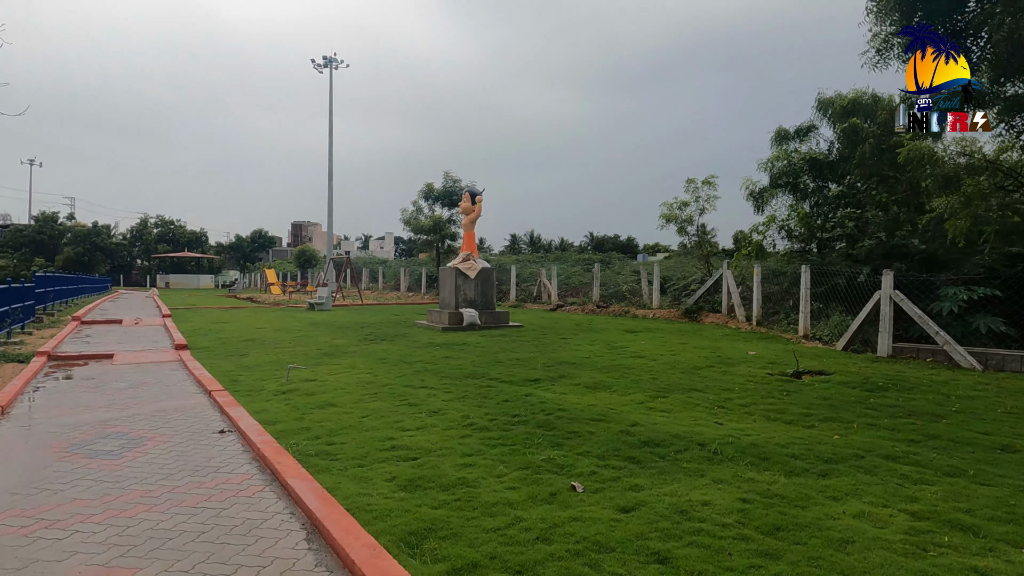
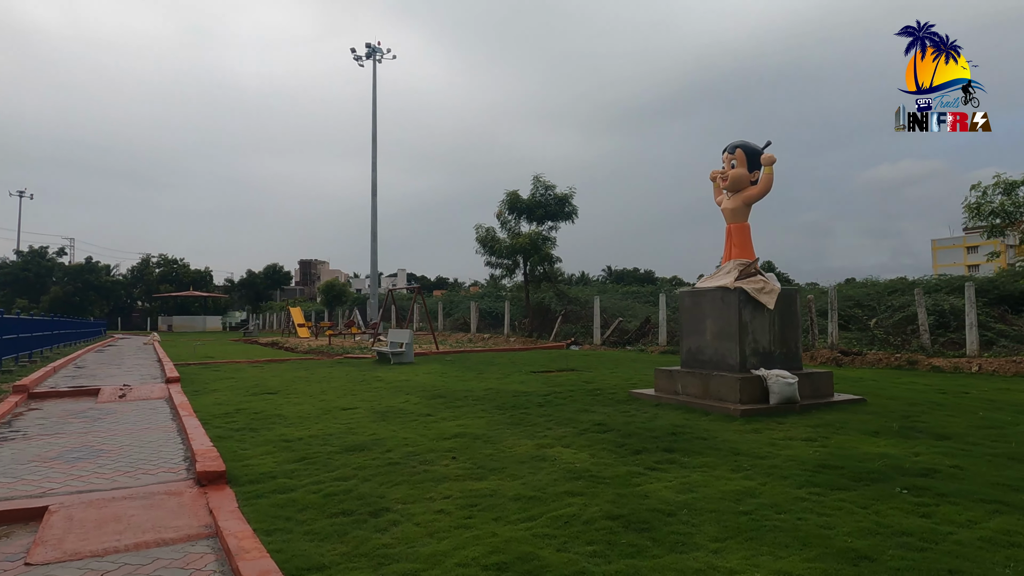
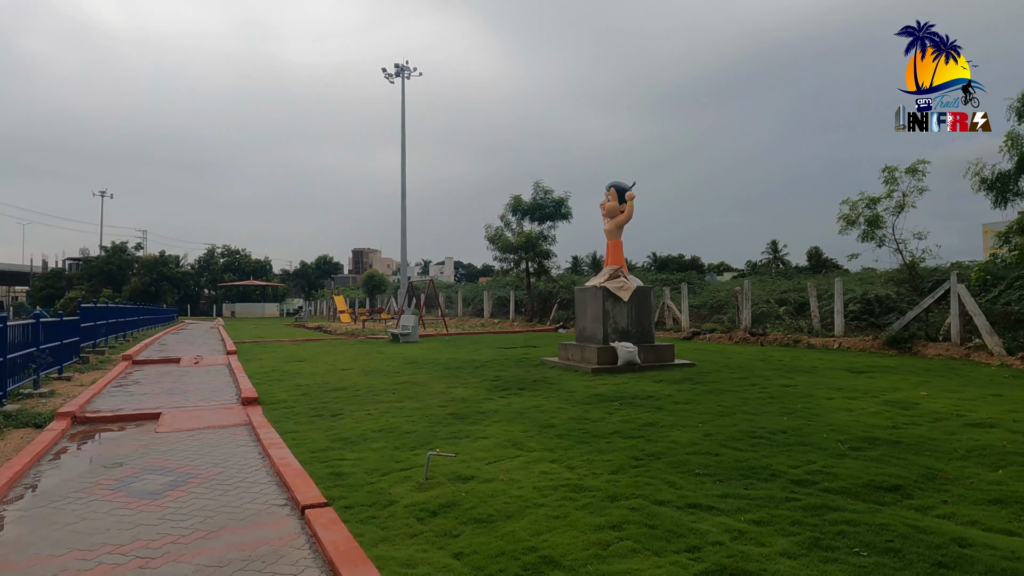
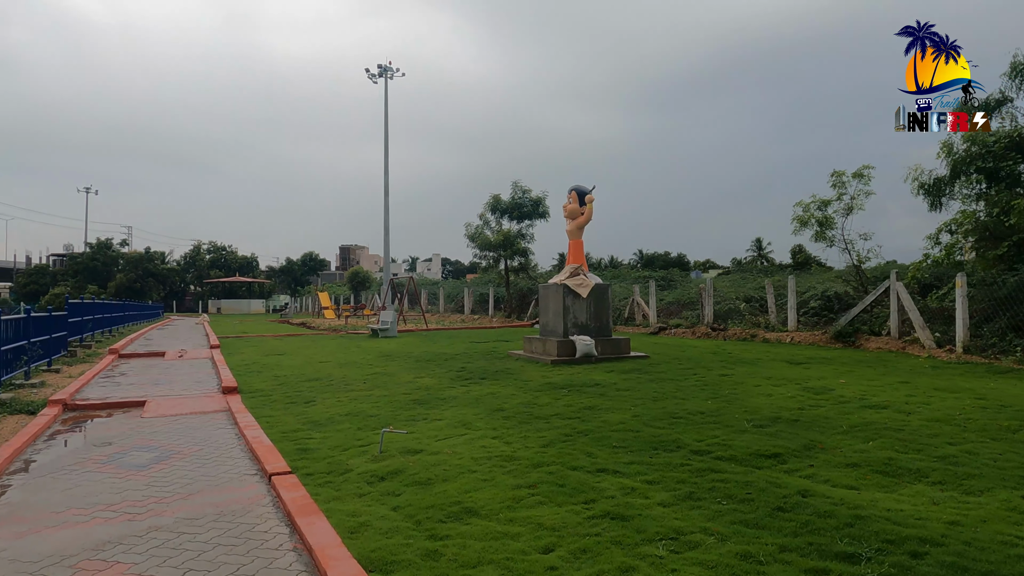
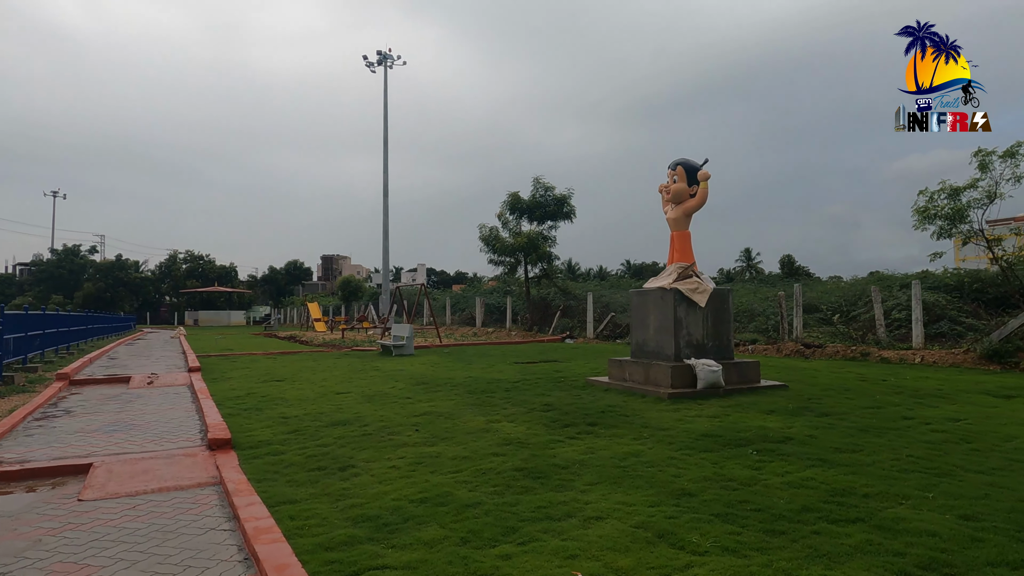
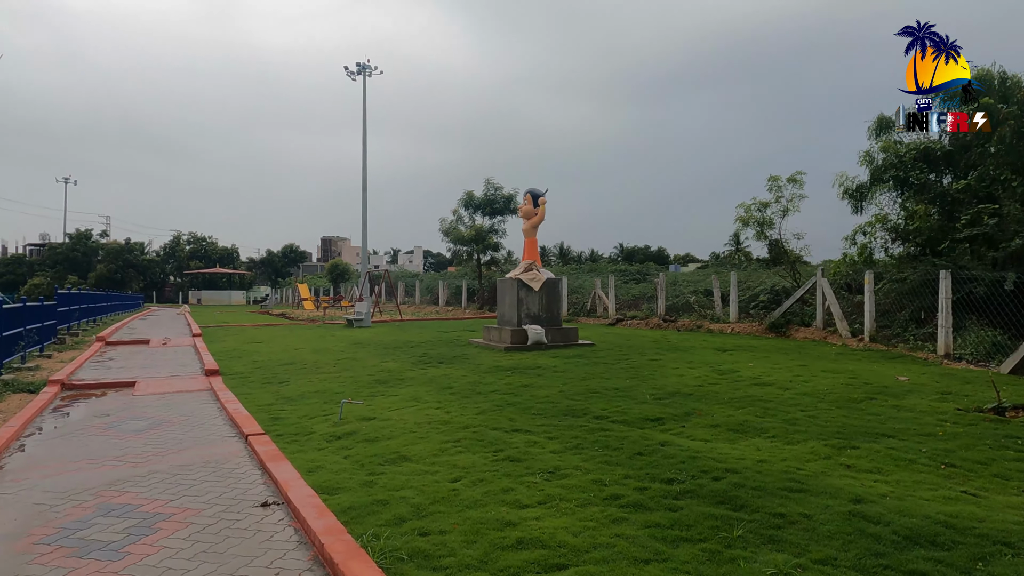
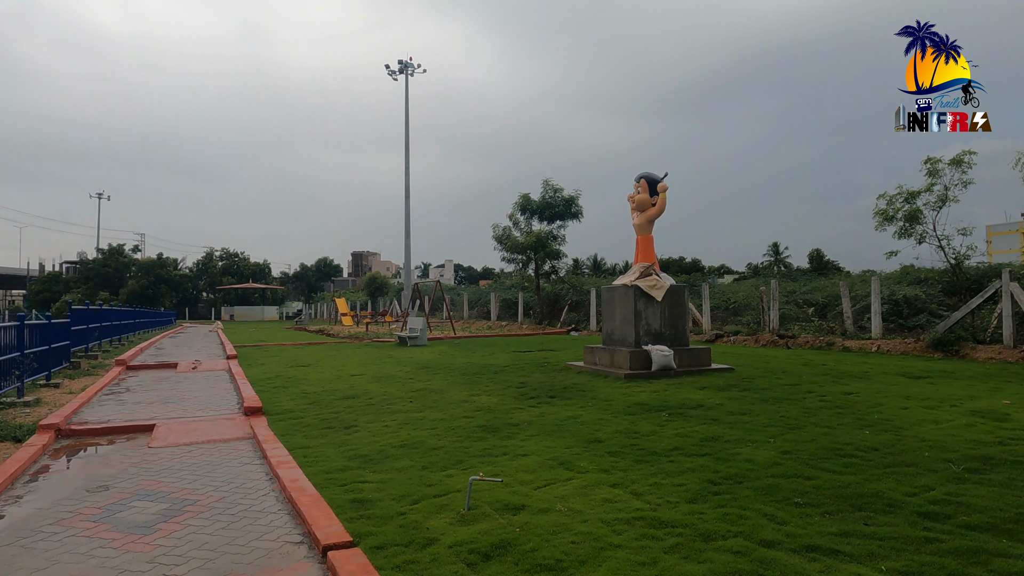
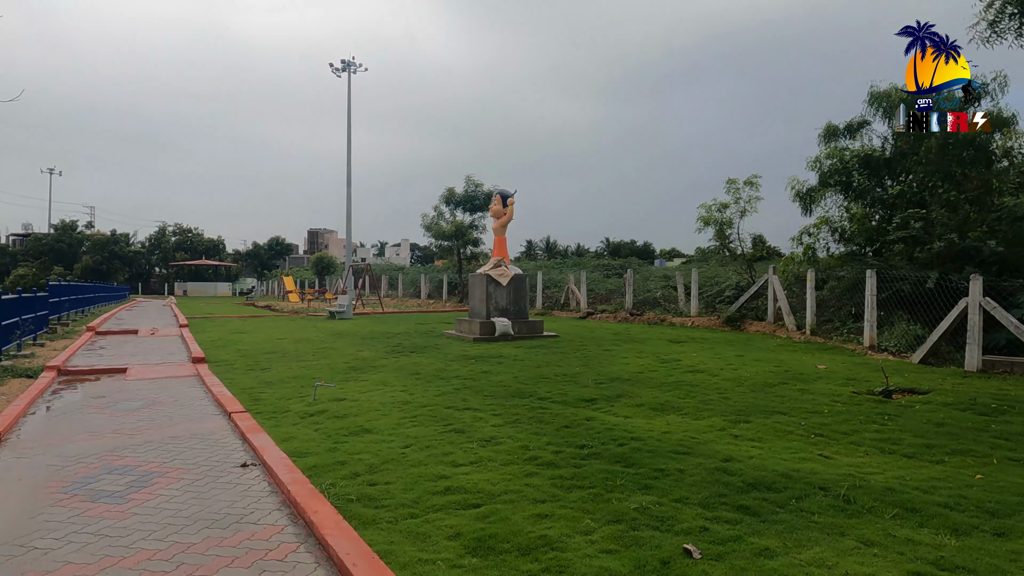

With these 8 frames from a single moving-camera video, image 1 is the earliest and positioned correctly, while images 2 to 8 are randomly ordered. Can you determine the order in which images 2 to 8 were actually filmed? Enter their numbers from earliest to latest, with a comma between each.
8, 6, 4, 3, 7, 5, 2
